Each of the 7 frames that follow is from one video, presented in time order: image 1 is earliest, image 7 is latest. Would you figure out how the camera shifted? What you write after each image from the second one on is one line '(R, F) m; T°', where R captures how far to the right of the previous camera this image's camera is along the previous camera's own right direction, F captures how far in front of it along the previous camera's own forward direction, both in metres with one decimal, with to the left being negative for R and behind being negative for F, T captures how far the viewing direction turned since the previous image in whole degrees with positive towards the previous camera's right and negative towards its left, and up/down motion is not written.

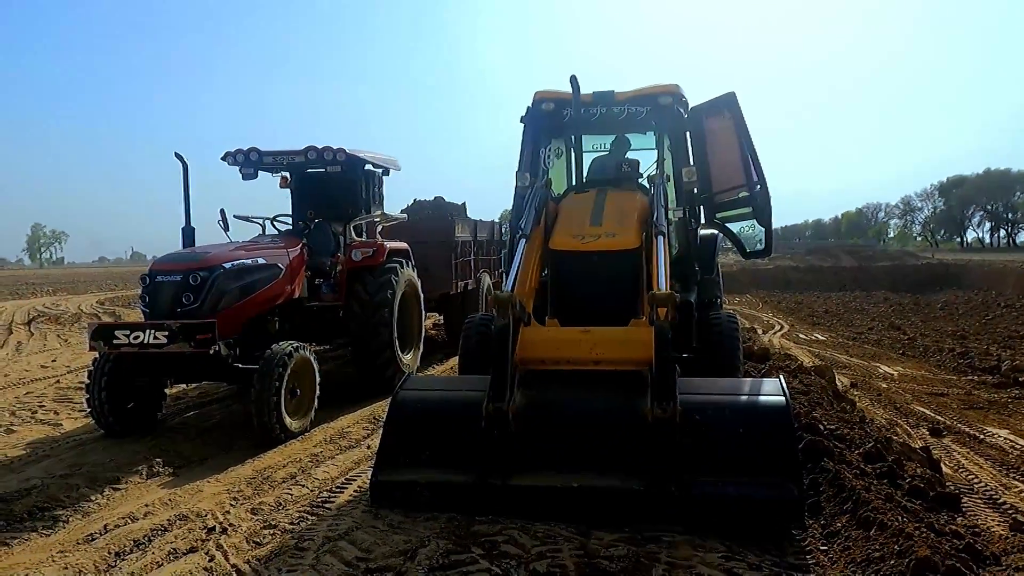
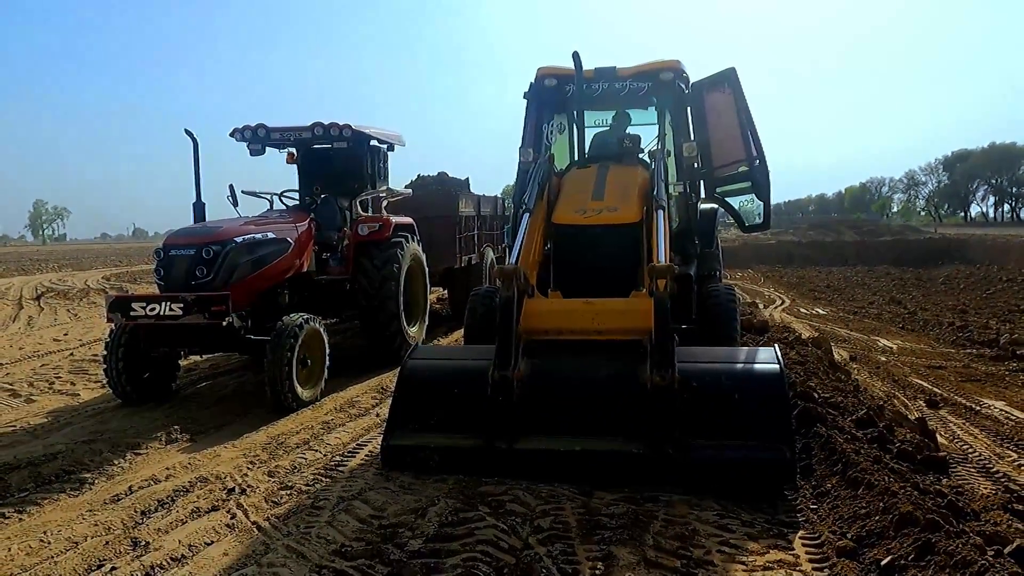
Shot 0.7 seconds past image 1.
(0.0, -0.1) m; 0°
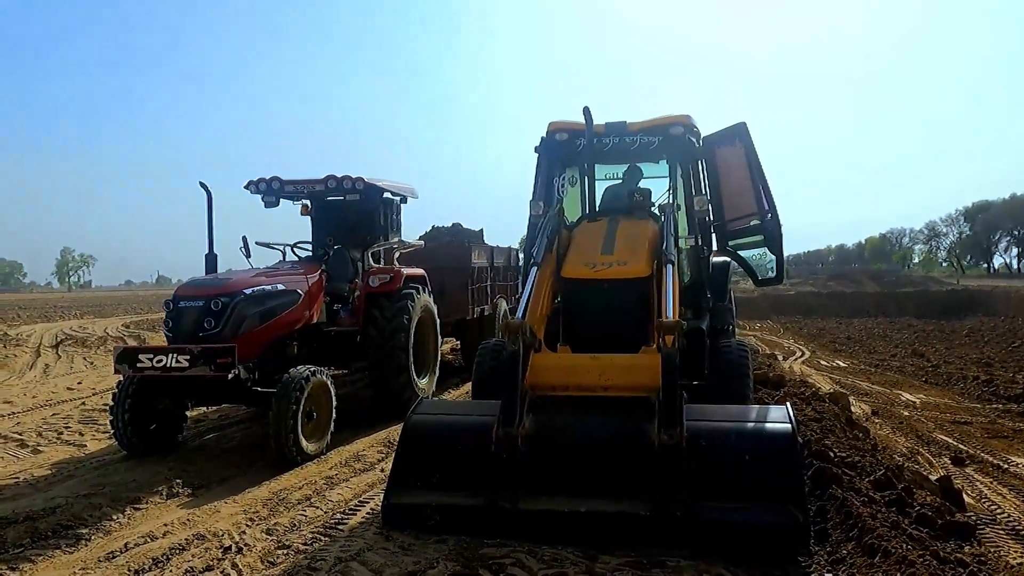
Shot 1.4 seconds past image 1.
(+0.1, 0.0) m; -1°
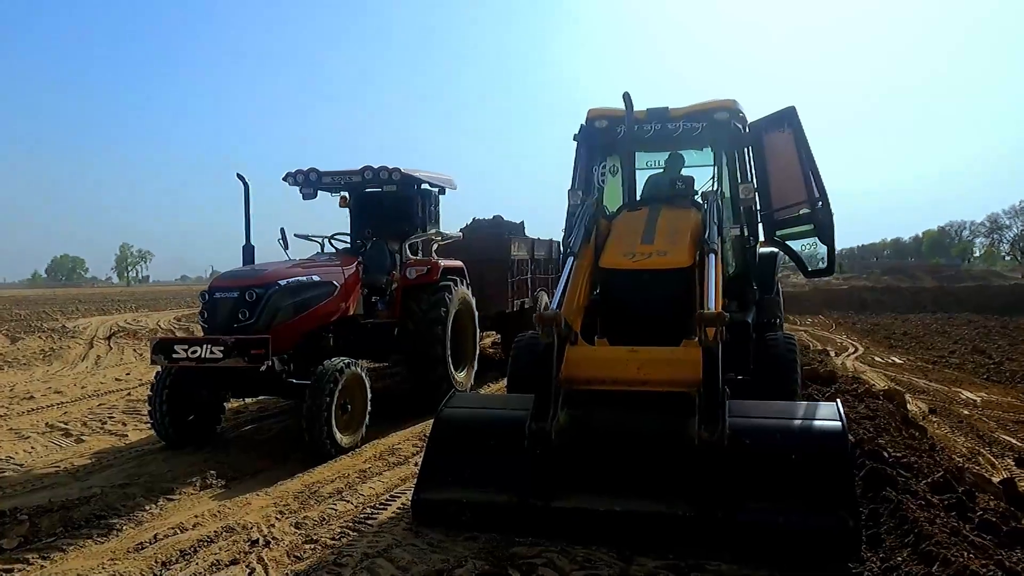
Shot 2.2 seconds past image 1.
(+0.1, +0.1) m; -3°
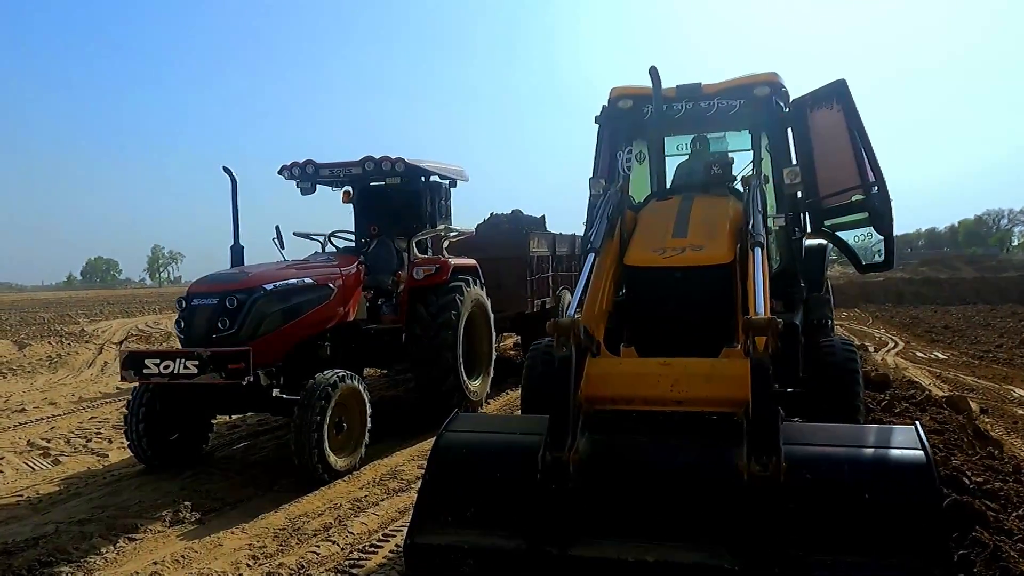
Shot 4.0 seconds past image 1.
(+0.1, +0.6) m; -2°
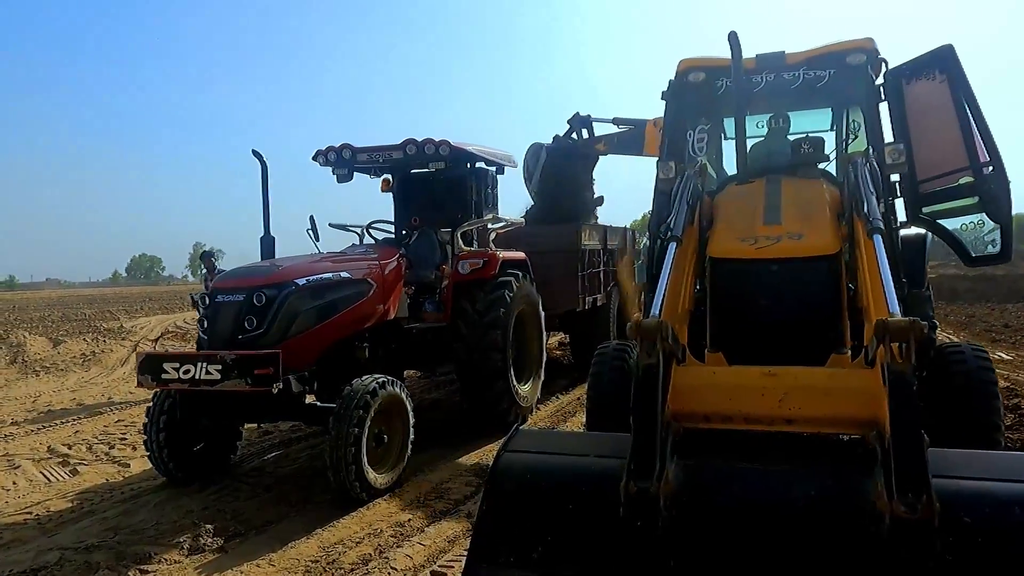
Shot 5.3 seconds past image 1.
(-0.1, +0.5) m; -3°
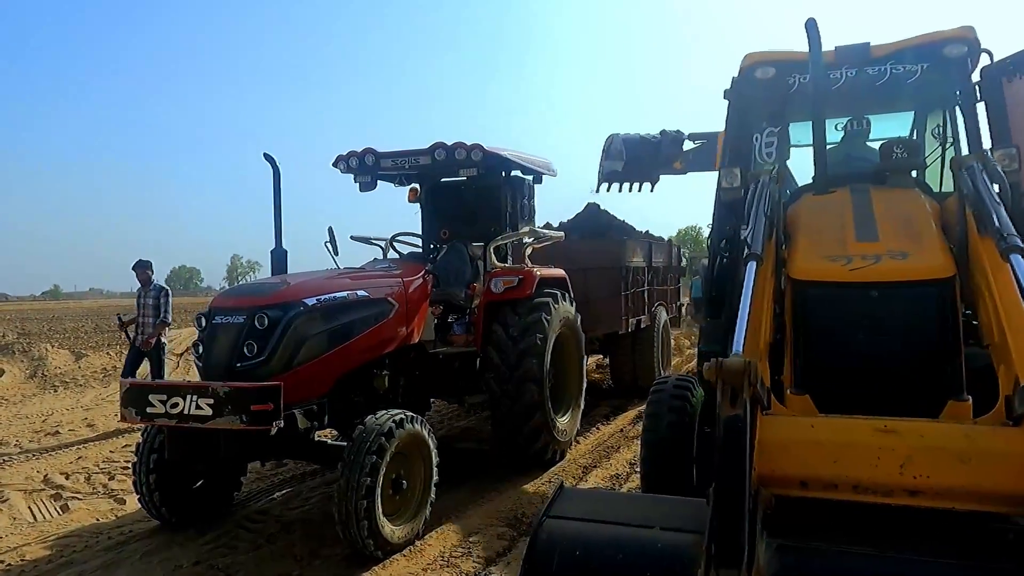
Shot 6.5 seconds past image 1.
(0.0, +0.5) m; -2°
